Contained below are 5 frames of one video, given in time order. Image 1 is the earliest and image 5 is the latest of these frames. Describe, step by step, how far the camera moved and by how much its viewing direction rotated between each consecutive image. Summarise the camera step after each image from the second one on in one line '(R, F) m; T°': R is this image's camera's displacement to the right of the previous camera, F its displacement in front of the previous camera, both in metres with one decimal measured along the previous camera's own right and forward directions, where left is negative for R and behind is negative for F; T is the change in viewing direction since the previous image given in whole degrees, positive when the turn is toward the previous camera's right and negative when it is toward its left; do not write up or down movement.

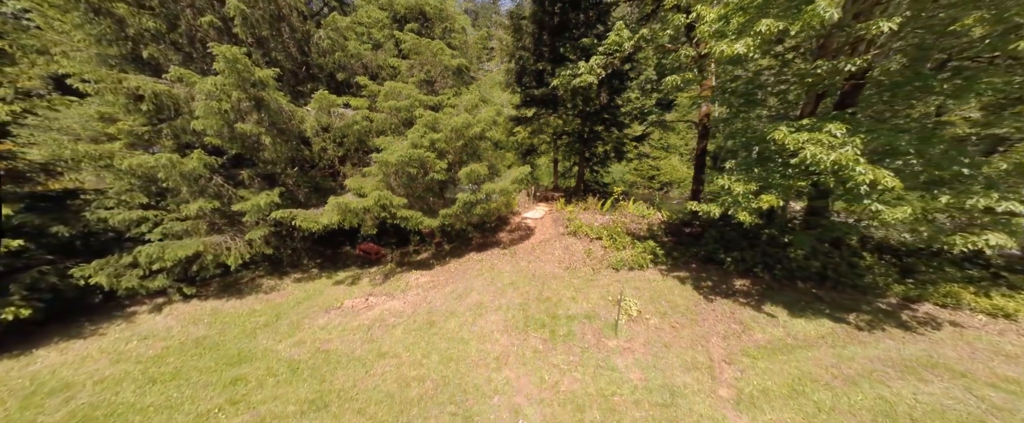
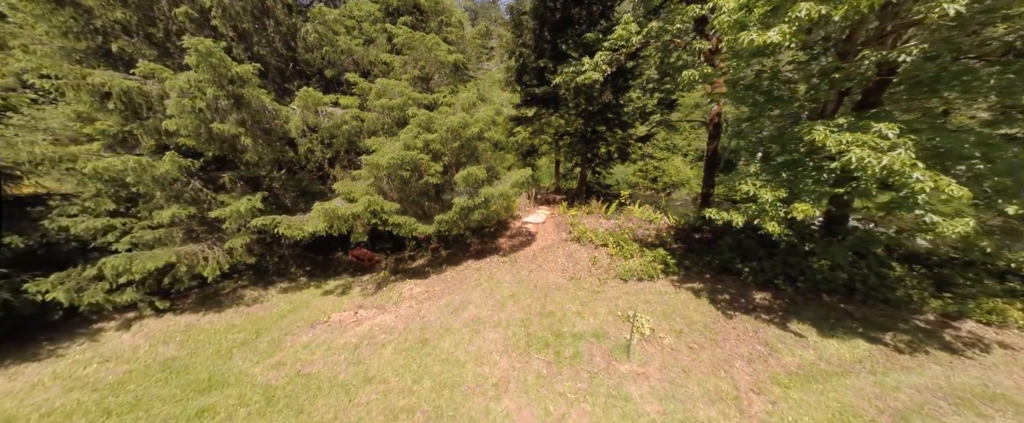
(0.0, +0.5) m; 0°
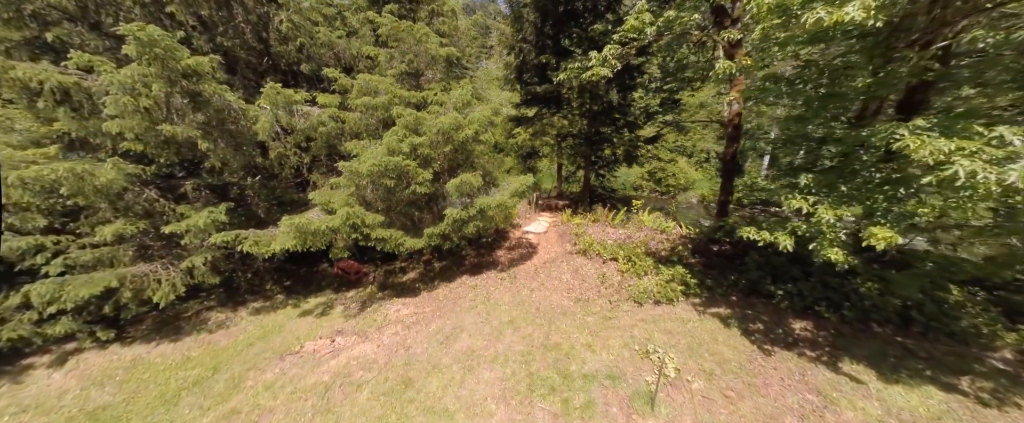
(0.0, +0.8) m; 0°
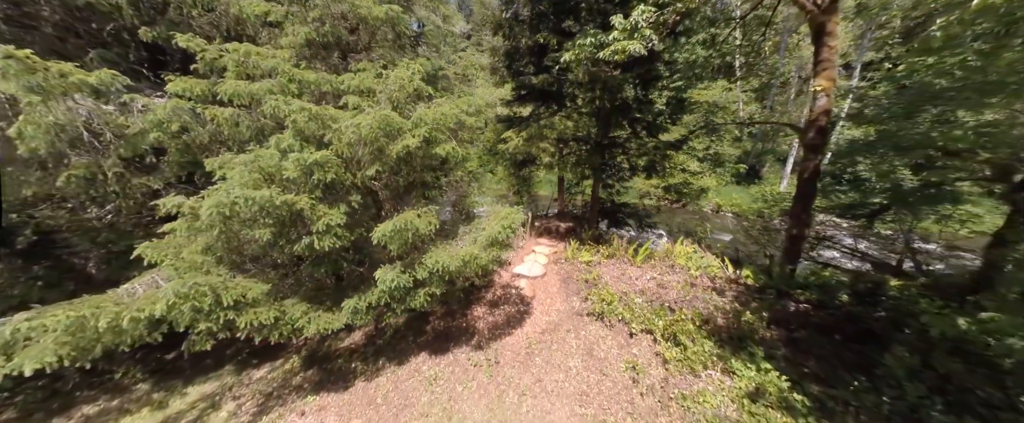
(+0.3, +2.6) m; 0°
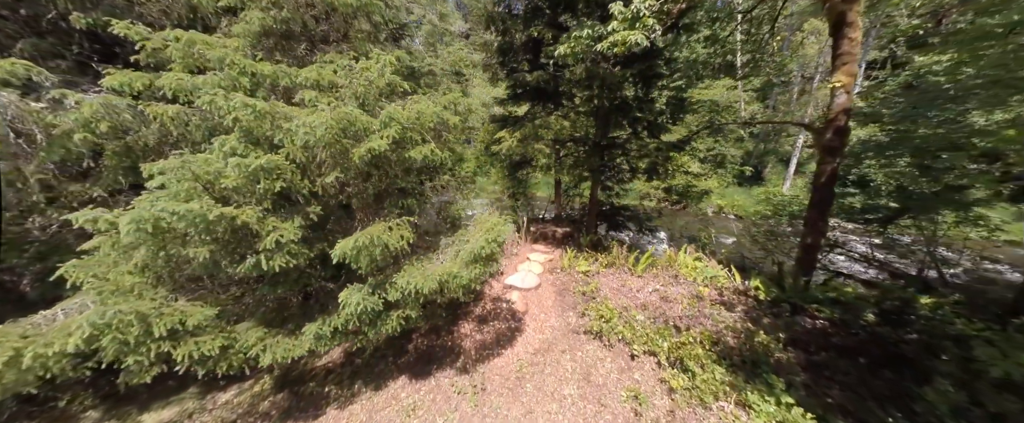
(+0.2, +0.5) m; 0°
